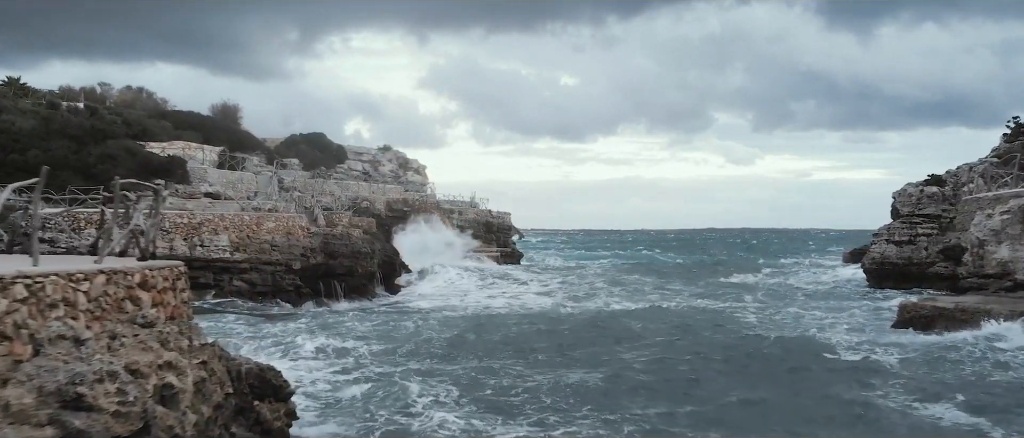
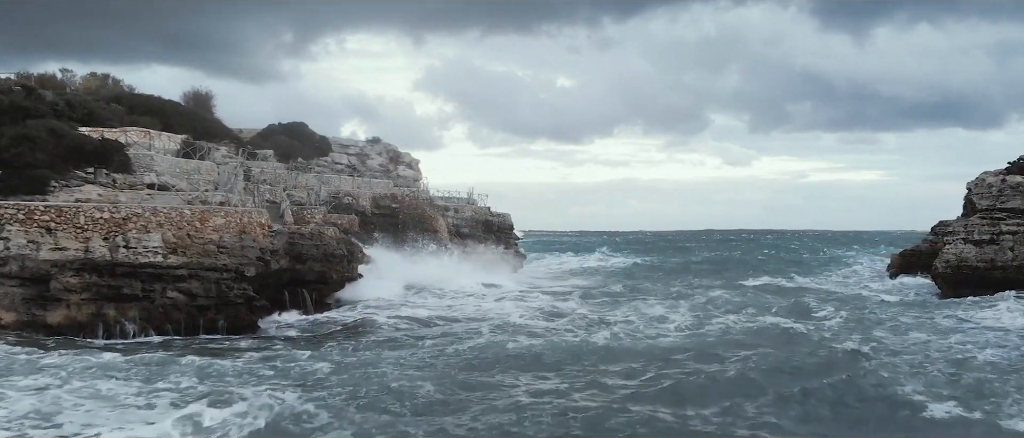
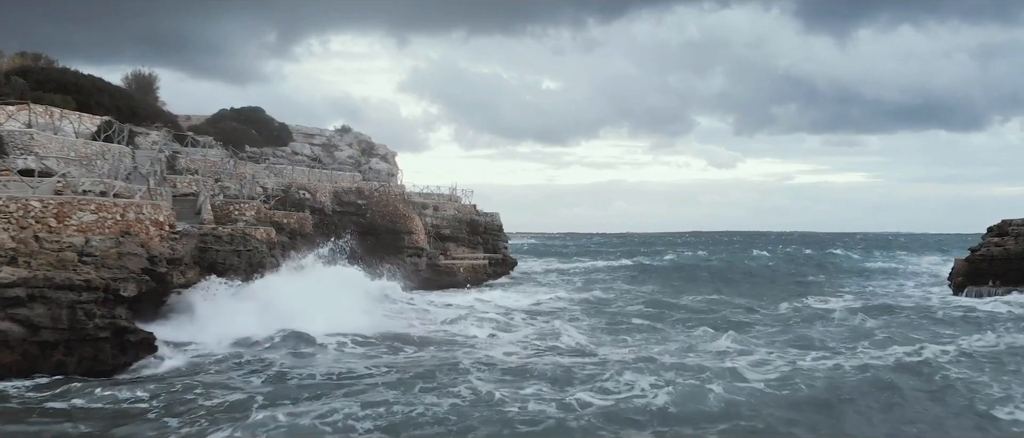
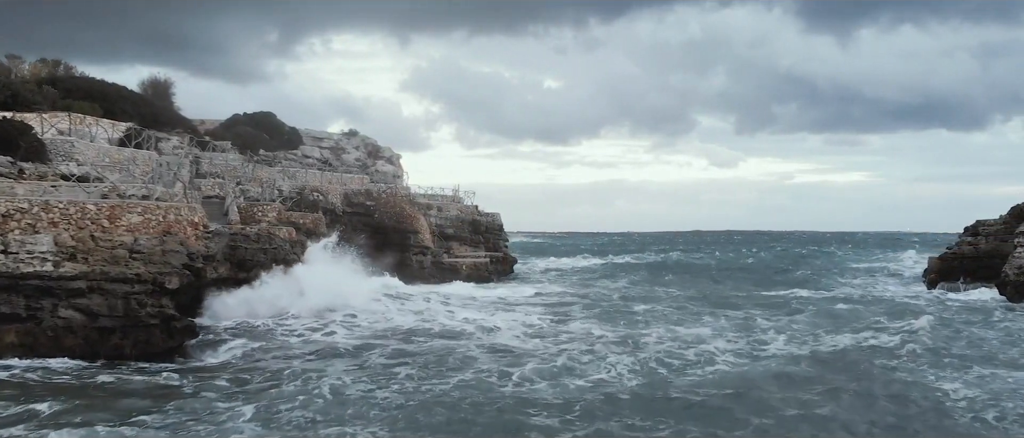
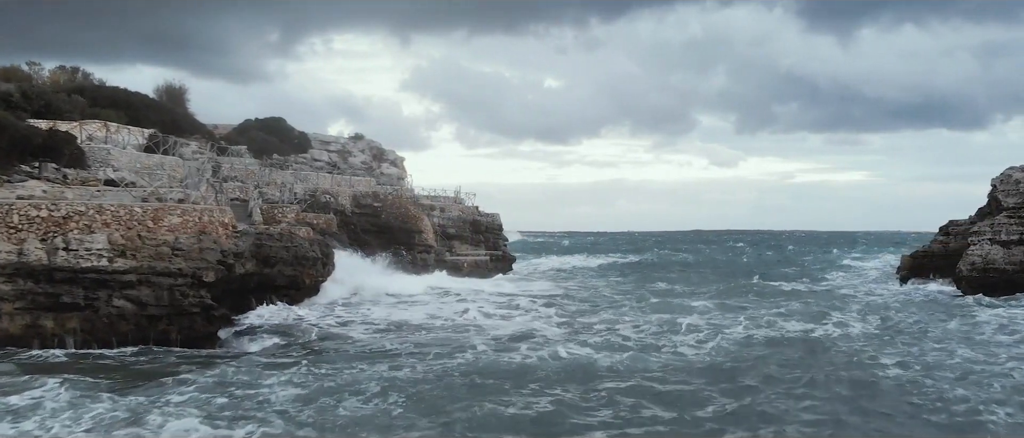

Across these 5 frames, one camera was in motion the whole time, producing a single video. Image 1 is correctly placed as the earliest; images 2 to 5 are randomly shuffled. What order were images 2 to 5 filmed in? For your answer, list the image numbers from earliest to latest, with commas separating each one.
2, 5, 4, 3
